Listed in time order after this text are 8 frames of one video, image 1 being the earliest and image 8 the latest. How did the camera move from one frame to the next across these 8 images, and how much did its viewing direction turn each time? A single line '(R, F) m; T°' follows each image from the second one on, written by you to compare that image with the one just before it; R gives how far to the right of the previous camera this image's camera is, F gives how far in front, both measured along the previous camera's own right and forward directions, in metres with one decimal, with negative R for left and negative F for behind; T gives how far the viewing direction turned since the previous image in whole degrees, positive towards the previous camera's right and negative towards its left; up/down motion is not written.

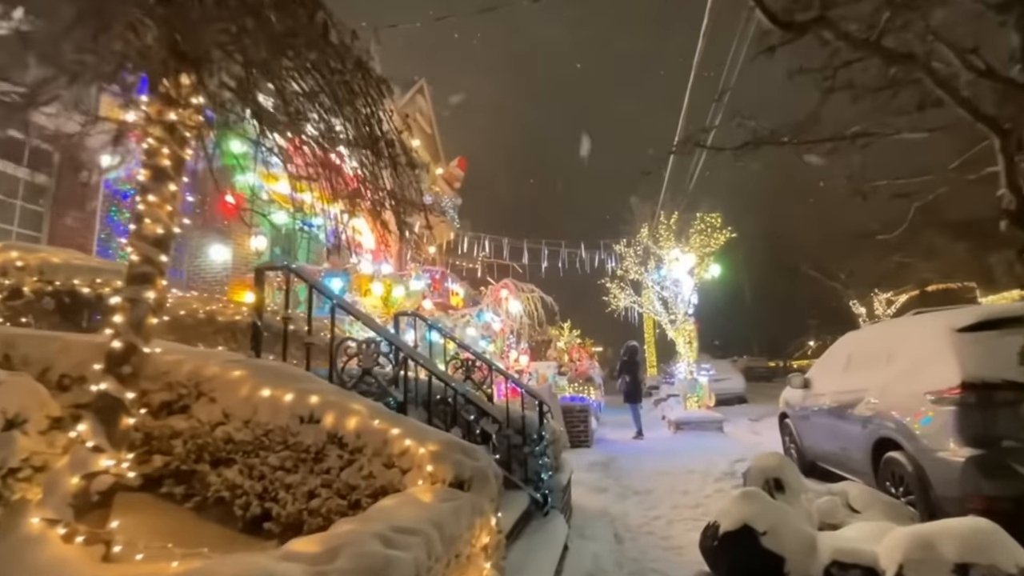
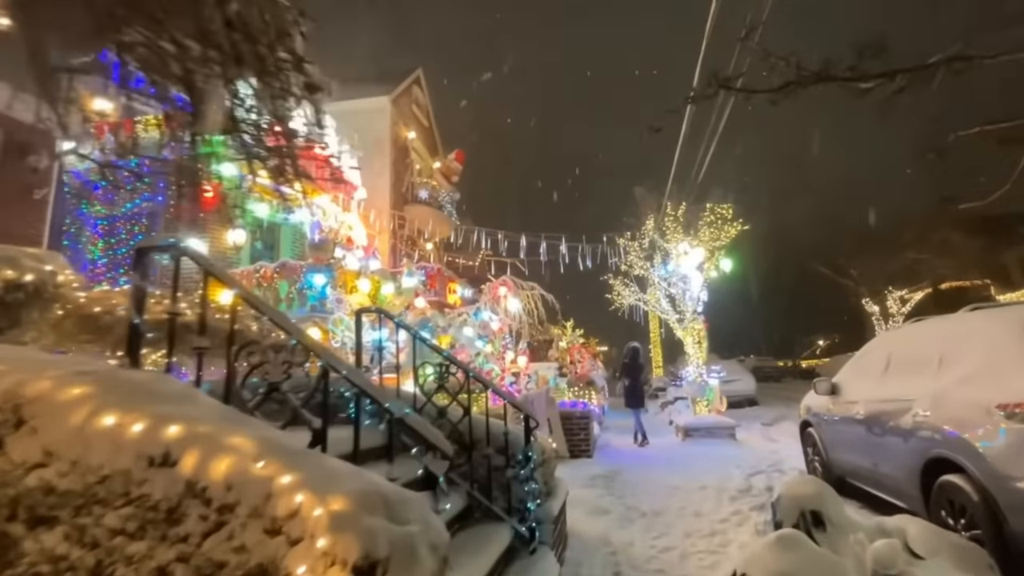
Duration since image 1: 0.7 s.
(+0.2, +0.9) m; -1°
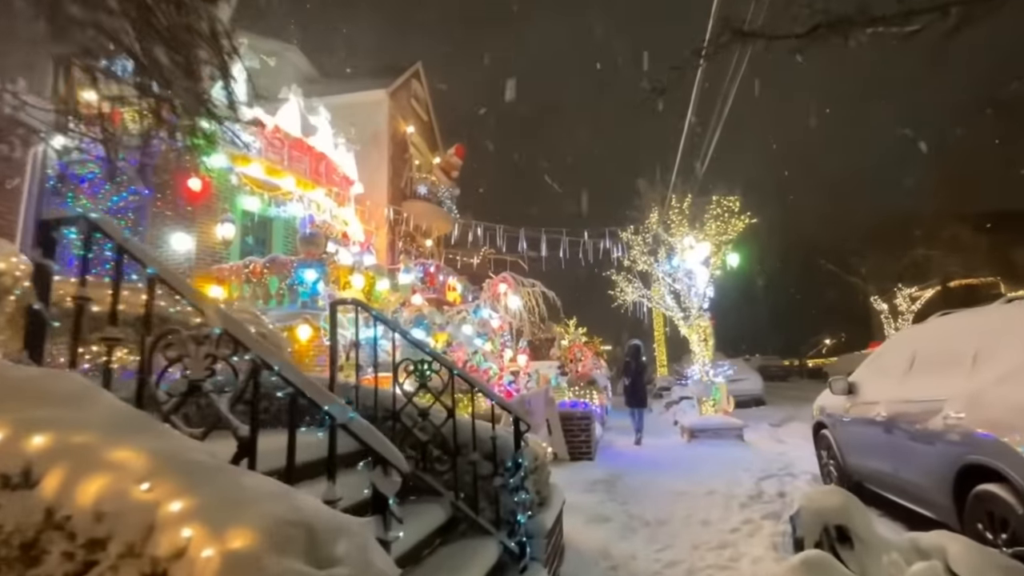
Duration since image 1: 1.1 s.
(+0.1, +0.4) m; 0°
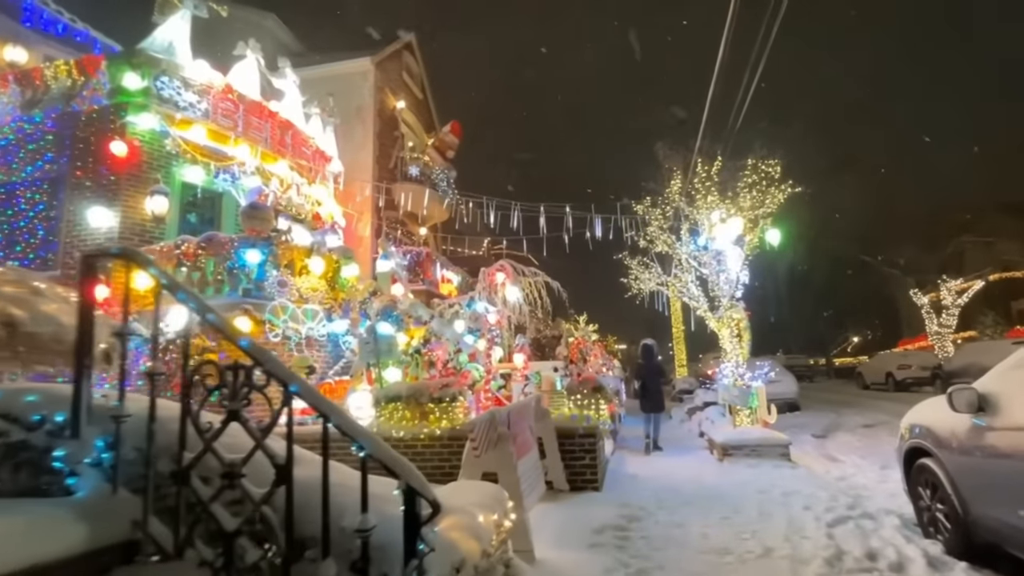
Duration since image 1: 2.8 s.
(+0.4, +2.2) m; -1°
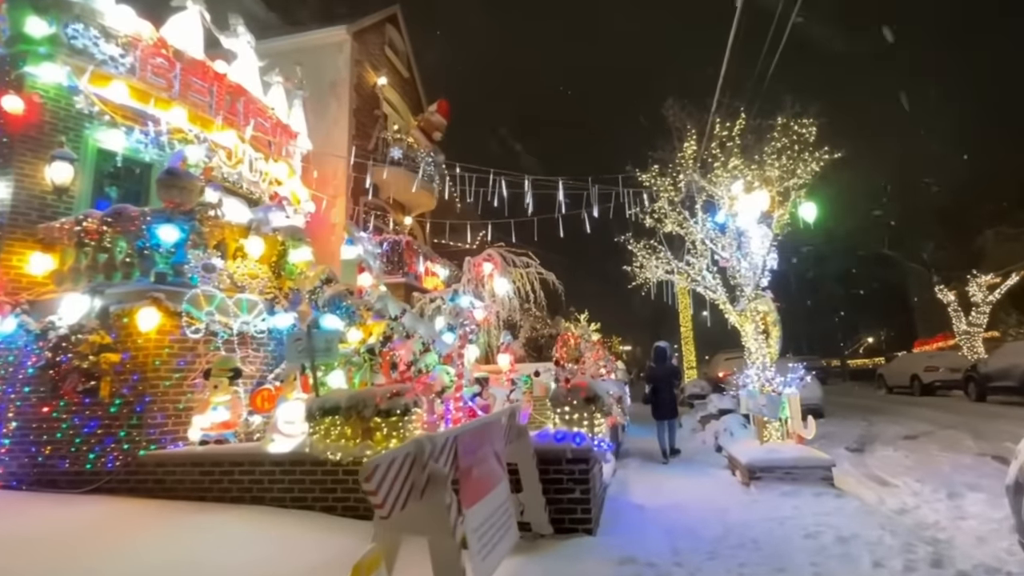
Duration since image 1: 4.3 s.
(+0.4, +1.8) m; 0°
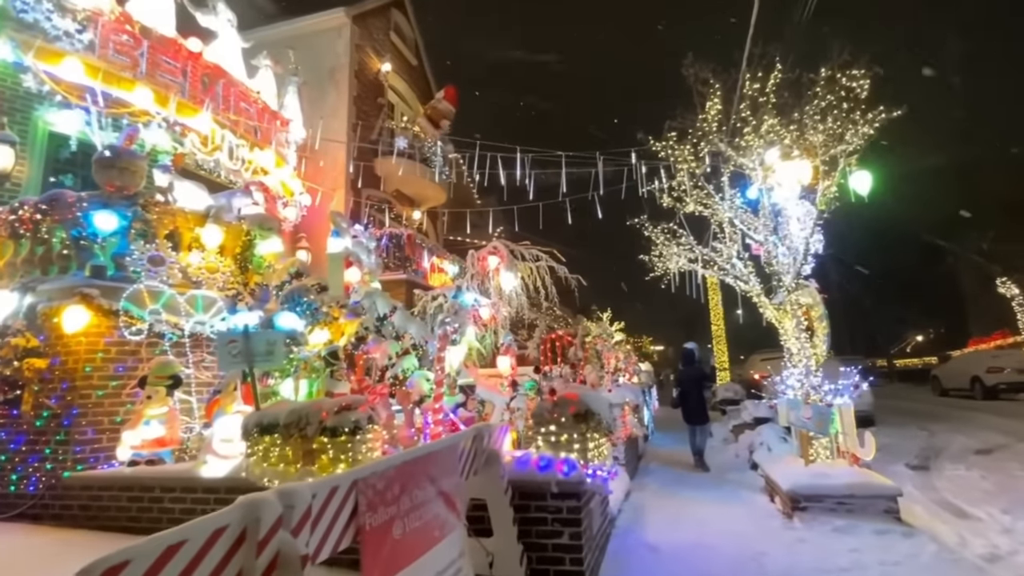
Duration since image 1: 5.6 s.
(+0.5, +1.2) m; -3°
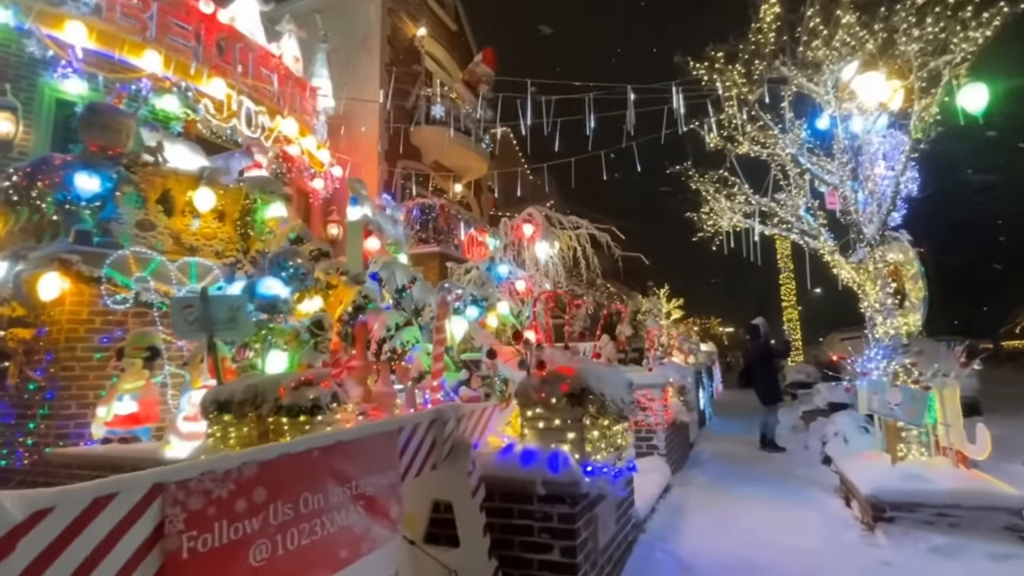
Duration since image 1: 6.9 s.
(+0.6, +1.0) m; -7°
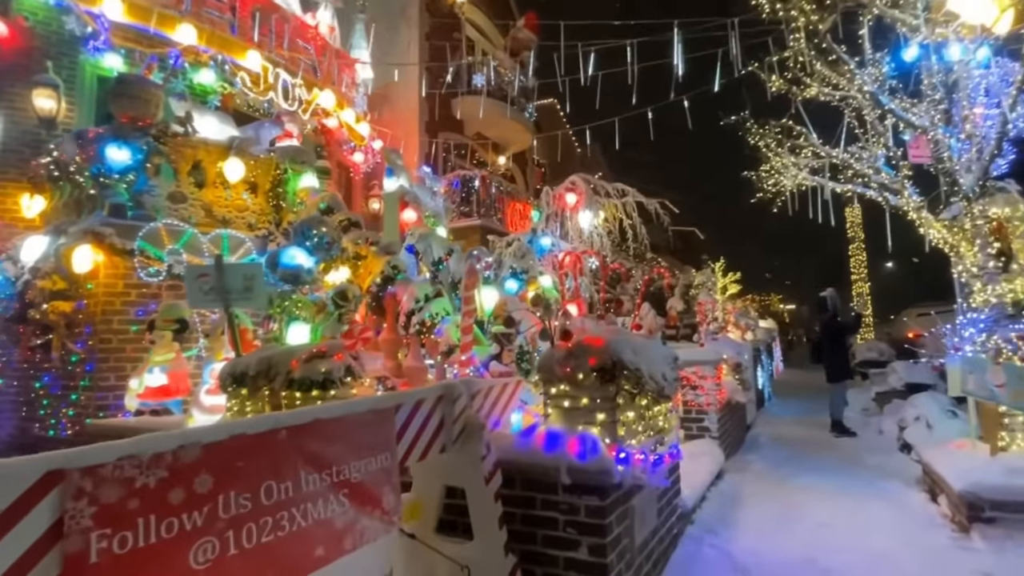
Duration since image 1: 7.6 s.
(+0.2, +0.5) m; -6°
